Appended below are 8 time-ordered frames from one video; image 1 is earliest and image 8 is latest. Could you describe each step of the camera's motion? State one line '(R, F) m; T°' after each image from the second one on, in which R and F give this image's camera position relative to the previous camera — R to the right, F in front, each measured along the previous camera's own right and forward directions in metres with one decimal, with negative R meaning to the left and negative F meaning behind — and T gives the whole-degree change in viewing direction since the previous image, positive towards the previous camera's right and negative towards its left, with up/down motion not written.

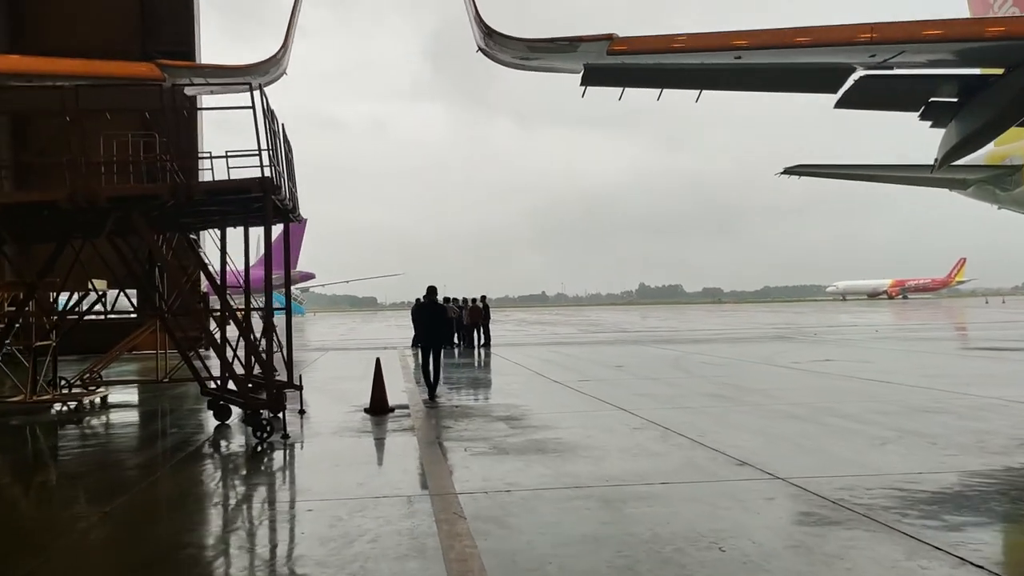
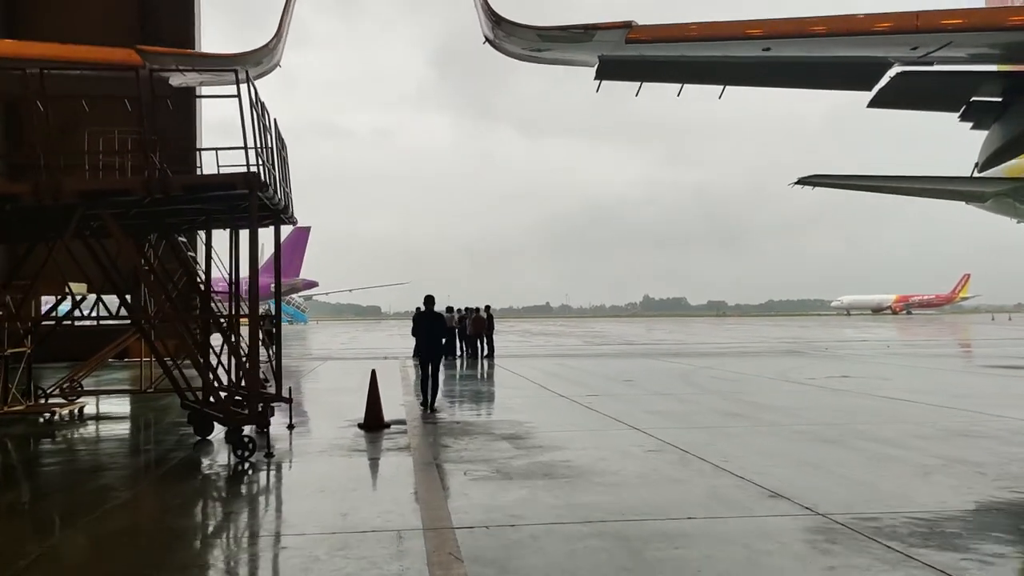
(0.0, +0.7) m; 0°
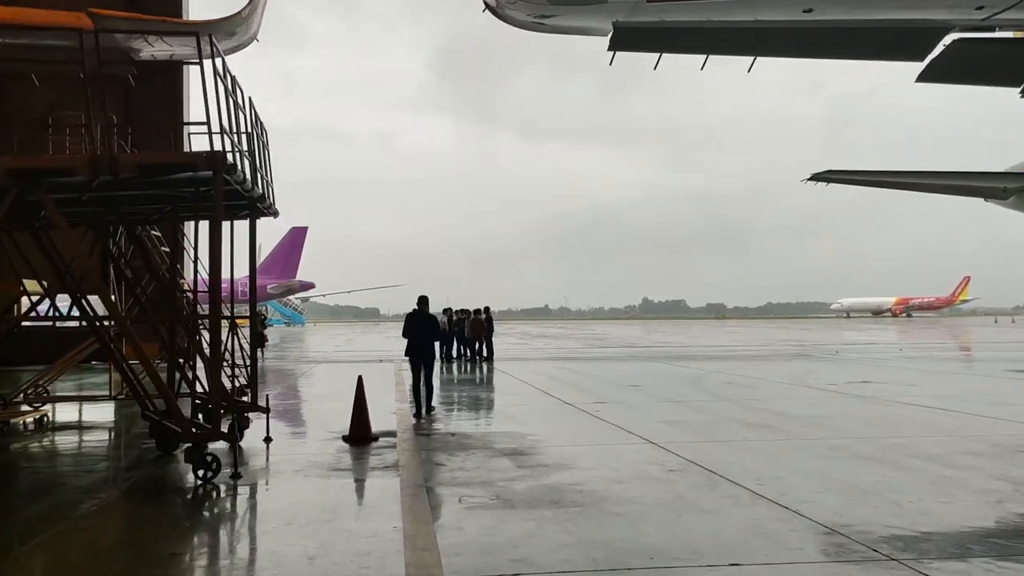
(0.0, +1.0) m; 0°
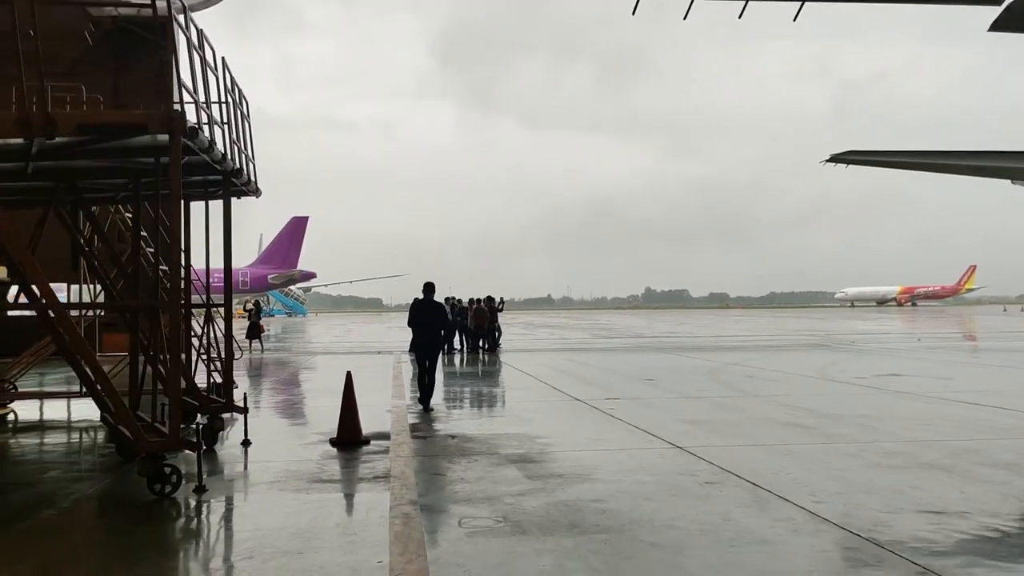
(0.0, +1.0) m; 0°
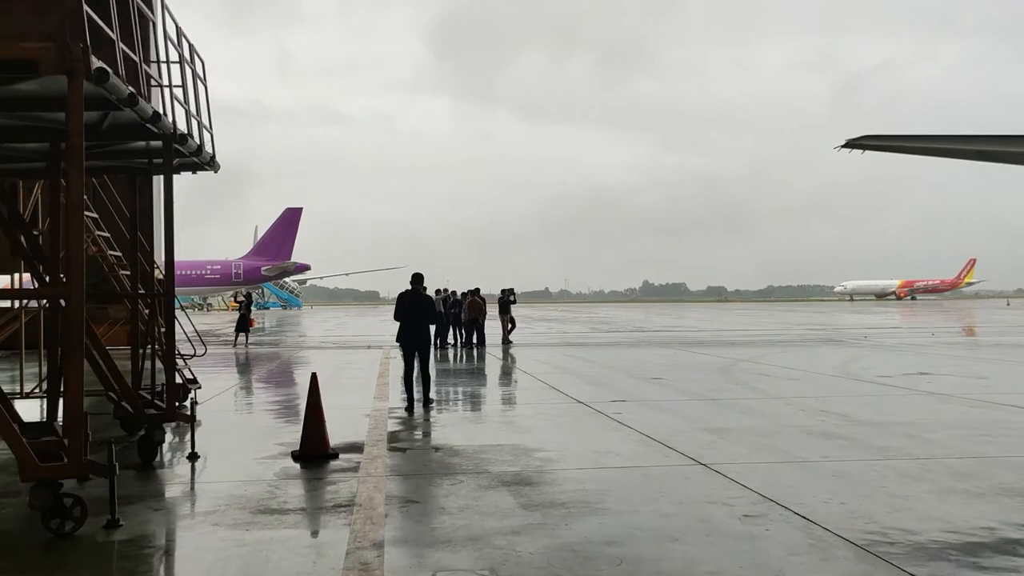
(0.0, +1.2) m; 0°
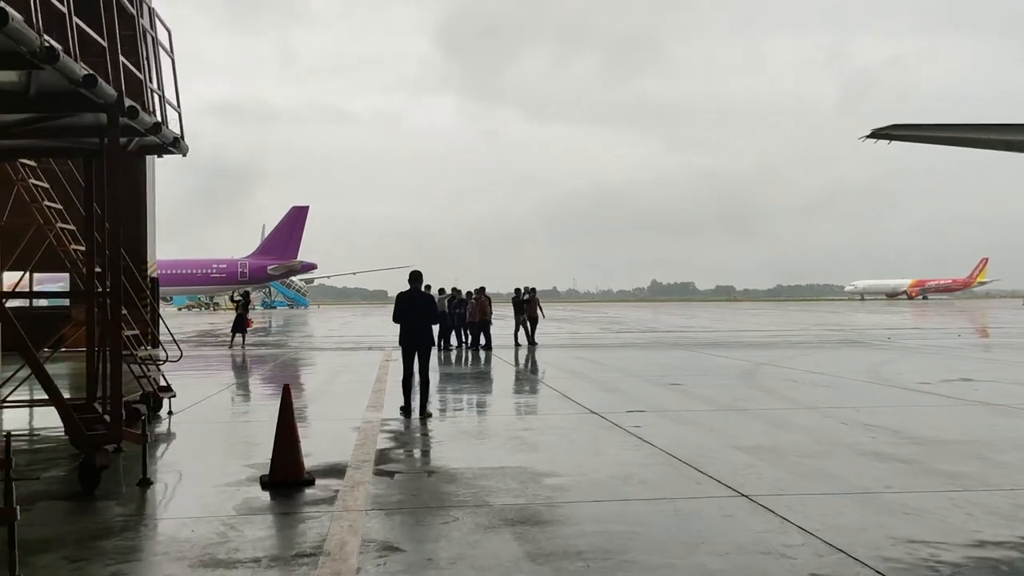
(0.0, +1.0) m; -1°
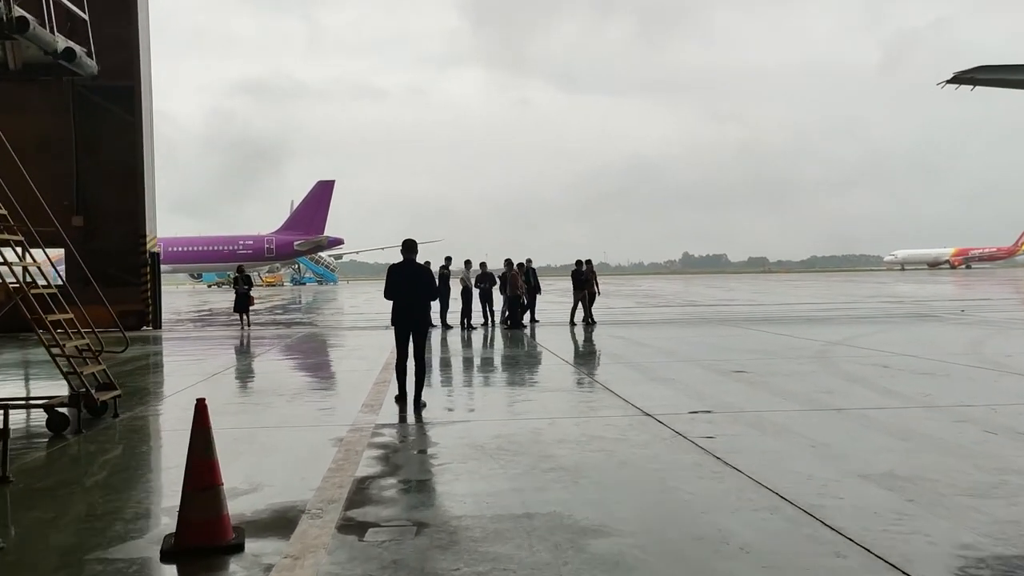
(0.0, +2.1) m; -2°
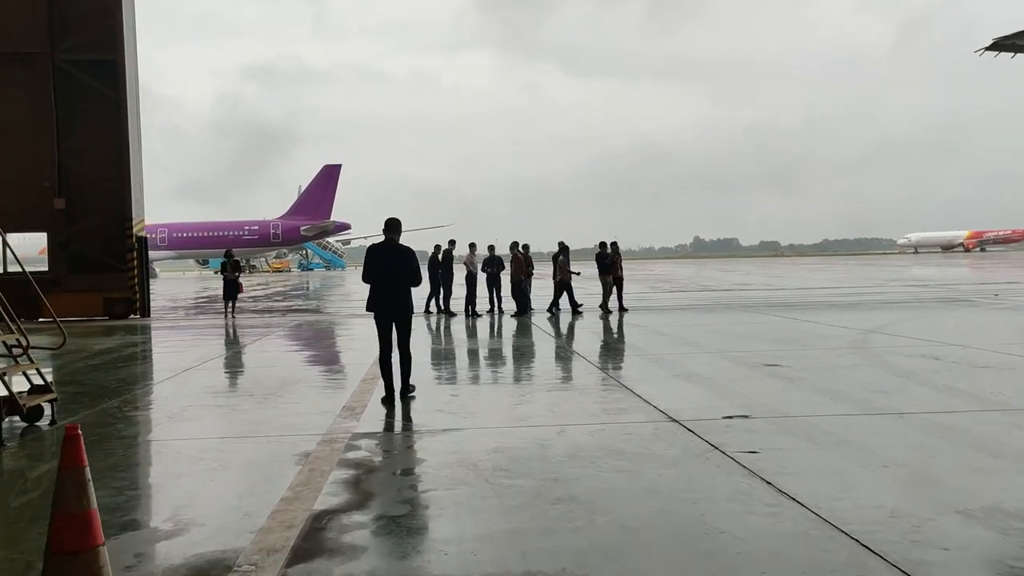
(+0.1, +1.2) m; -1°
